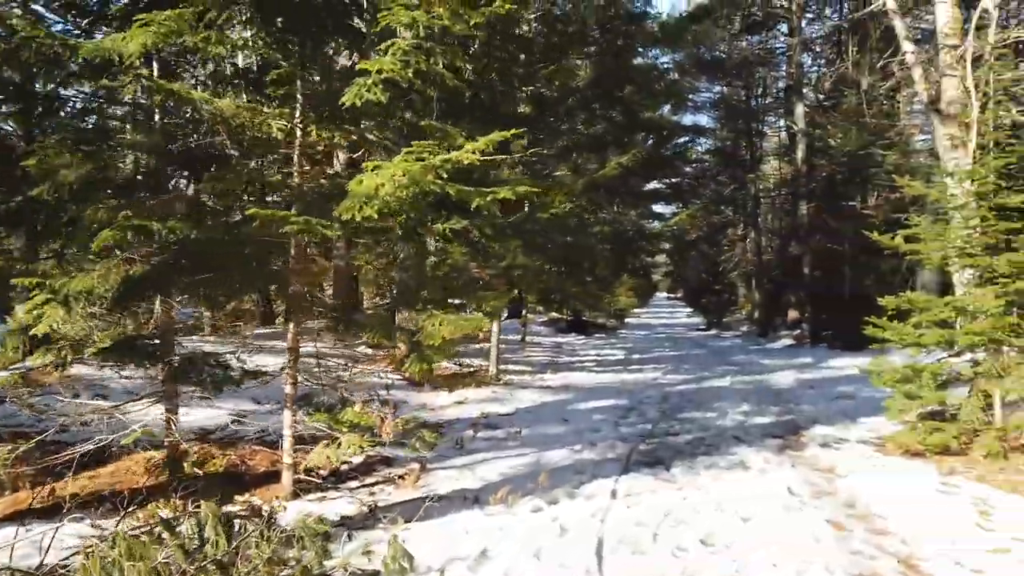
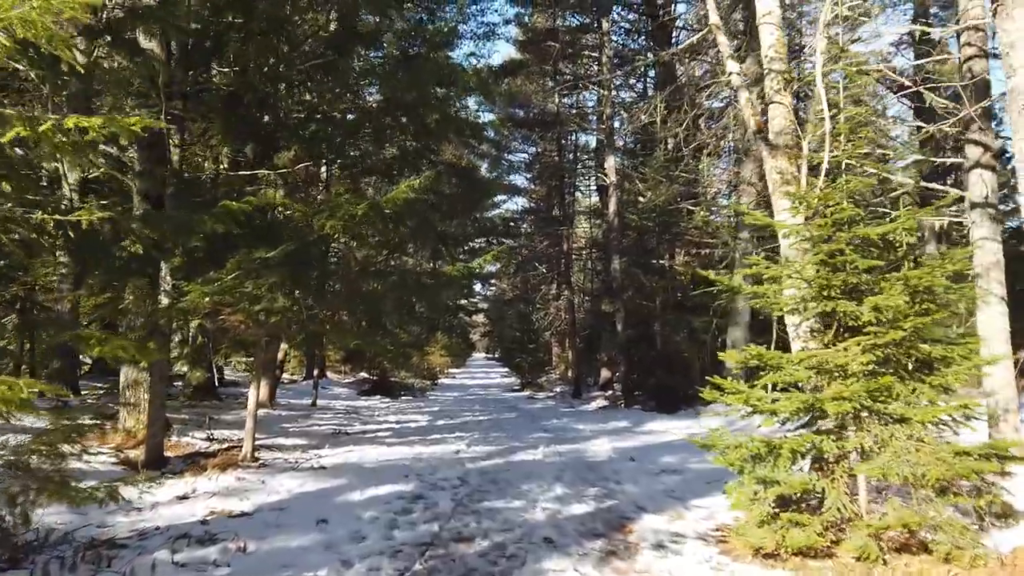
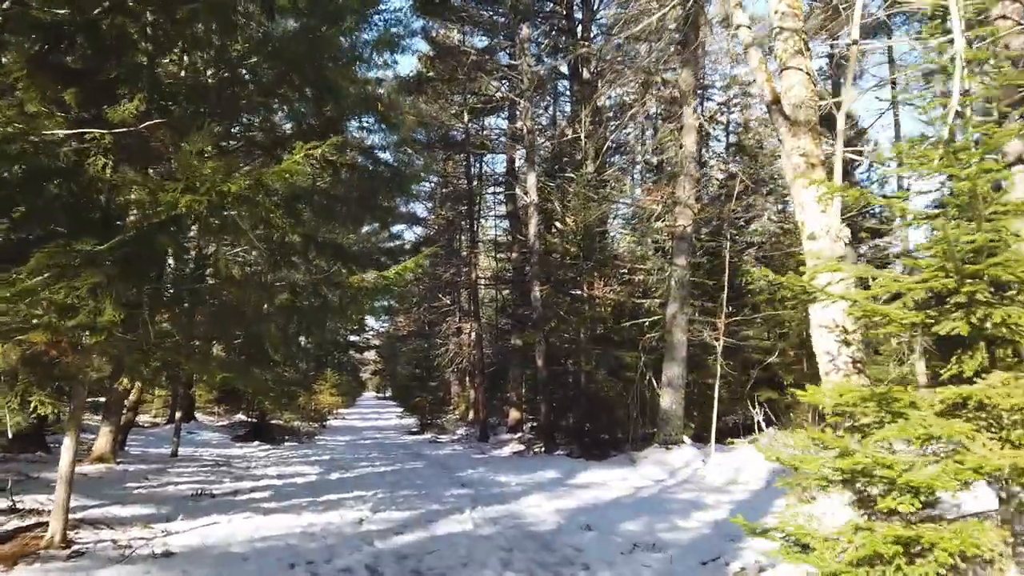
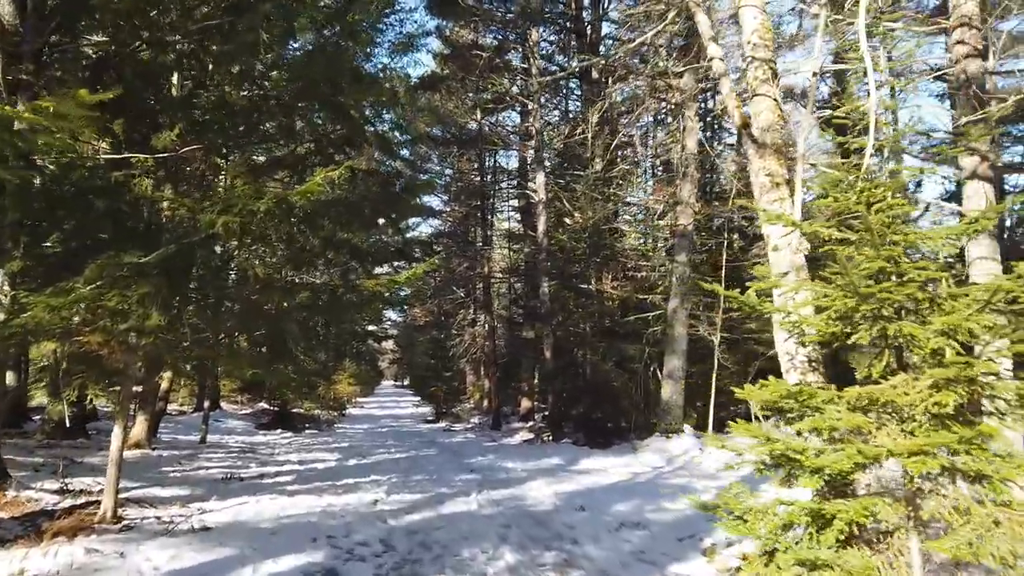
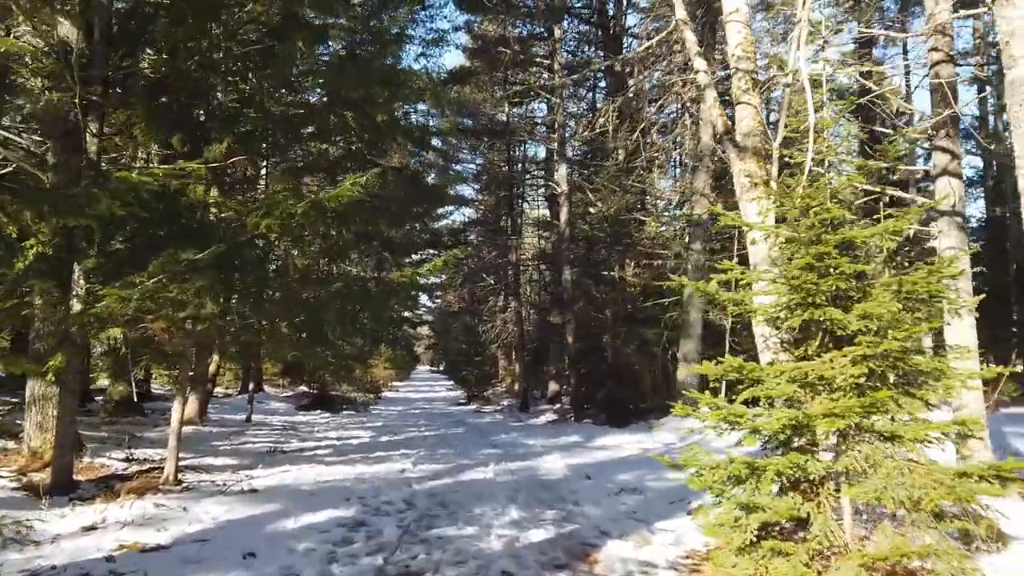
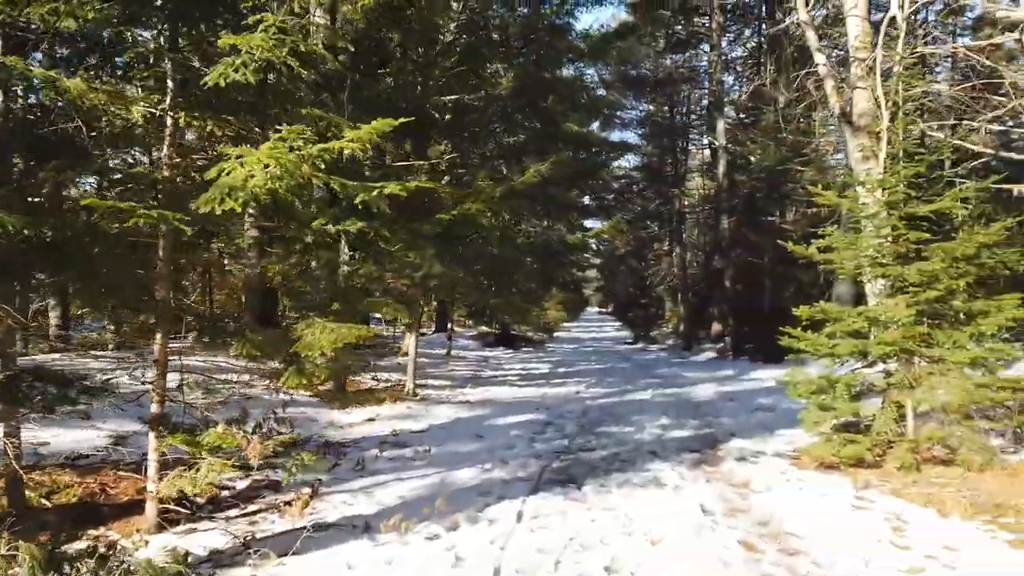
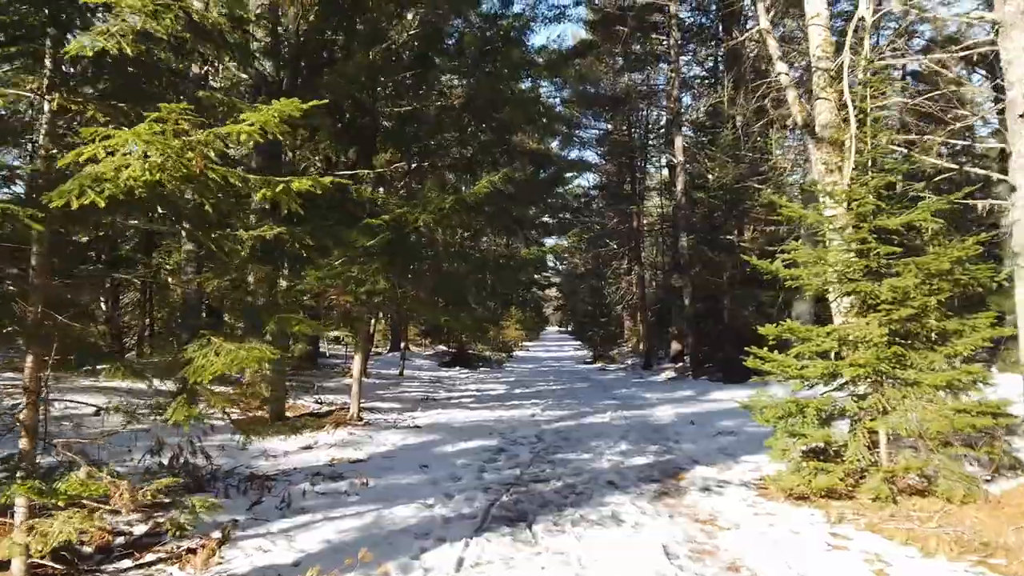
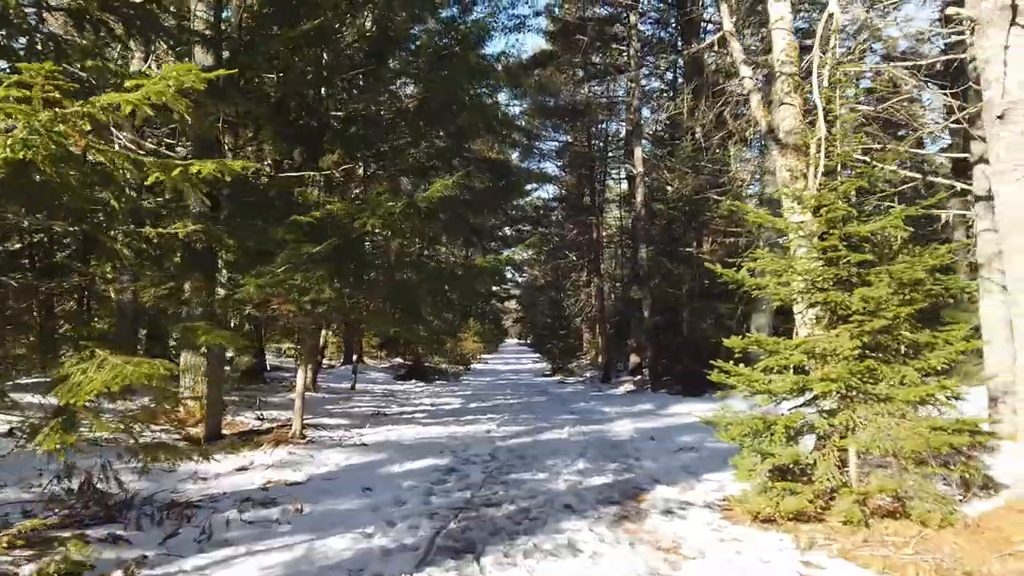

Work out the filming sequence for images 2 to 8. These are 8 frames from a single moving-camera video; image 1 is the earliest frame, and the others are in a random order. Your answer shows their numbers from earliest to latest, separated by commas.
6, 7, 8, 2, 5, 4, 3
